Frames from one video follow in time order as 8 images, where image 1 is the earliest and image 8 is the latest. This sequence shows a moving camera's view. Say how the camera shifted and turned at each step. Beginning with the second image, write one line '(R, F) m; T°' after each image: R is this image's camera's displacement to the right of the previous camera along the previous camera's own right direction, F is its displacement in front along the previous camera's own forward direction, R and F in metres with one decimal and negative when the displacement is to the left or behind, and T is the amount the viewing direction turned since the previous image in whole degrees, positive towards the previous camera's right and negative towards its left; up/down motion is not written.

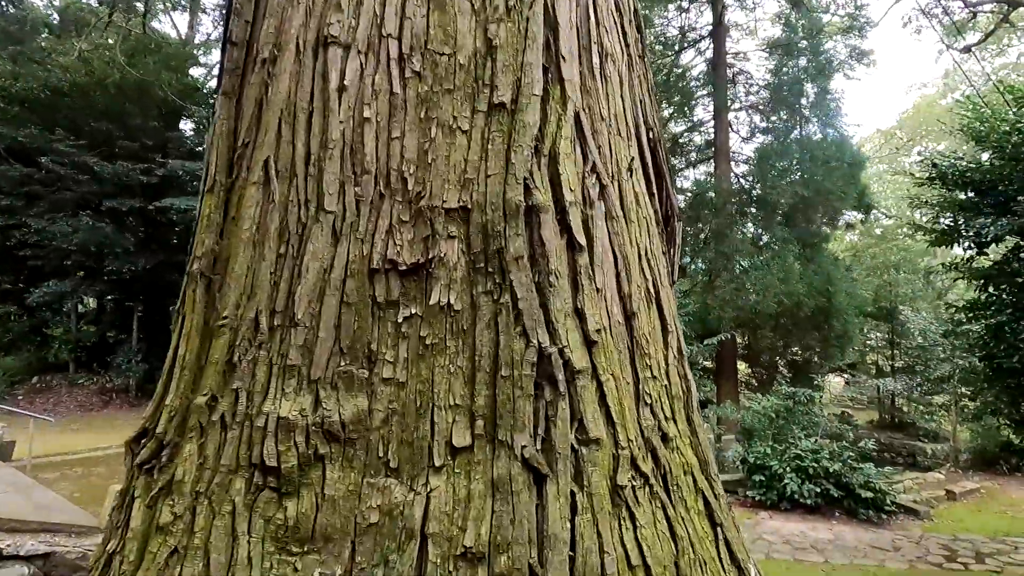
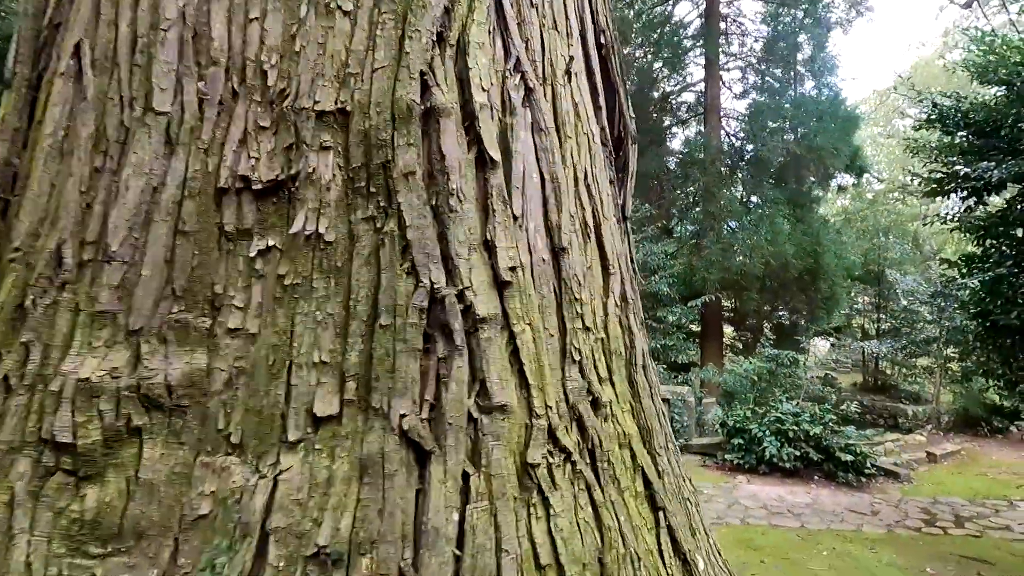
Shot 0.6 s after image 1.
(+0.2, +0.2) m; +1°
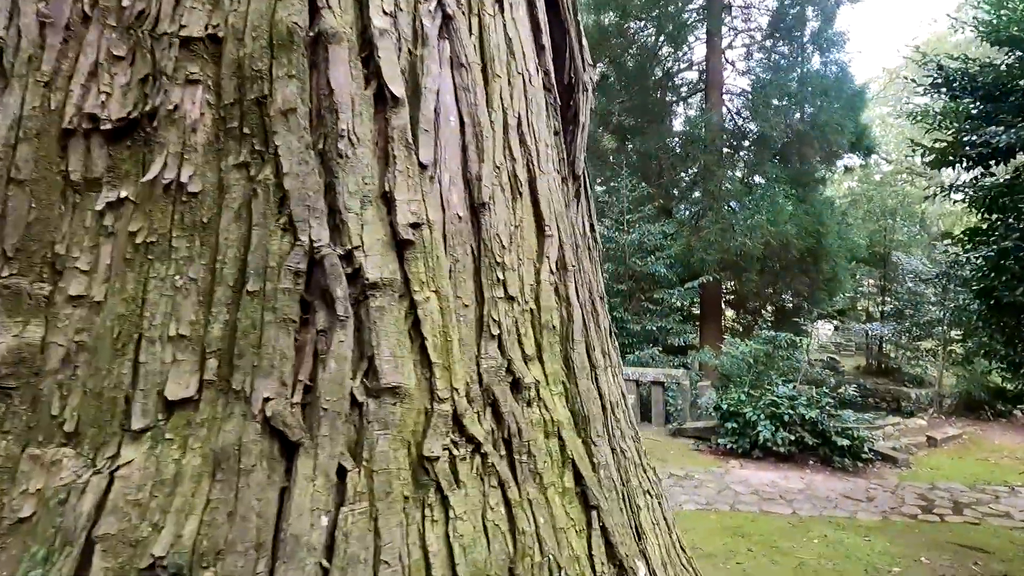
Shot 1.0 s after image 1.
(+0.1, +0.1) m; 0°
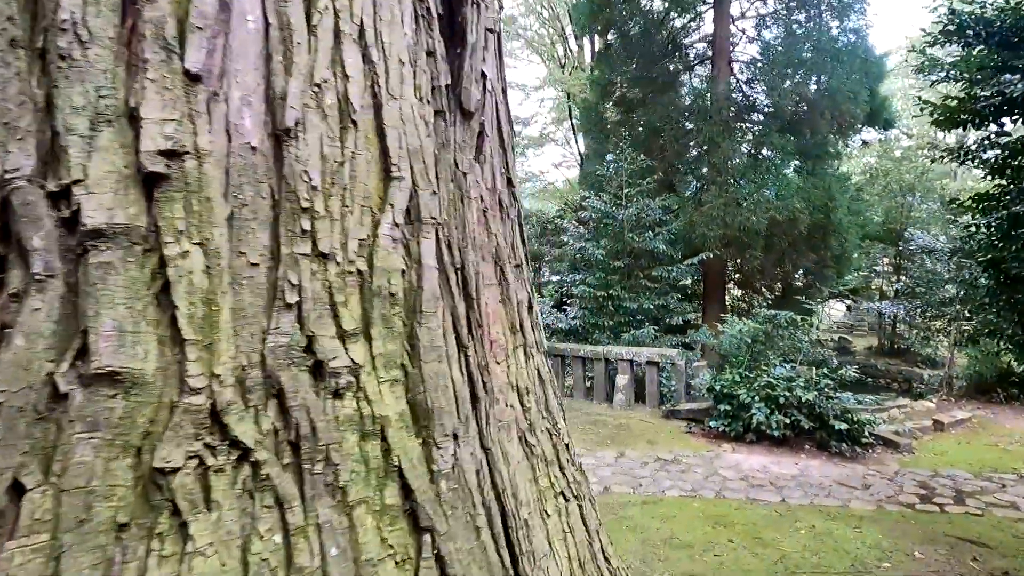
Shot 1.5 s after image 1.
(+0.2, +0.2) m; -1°
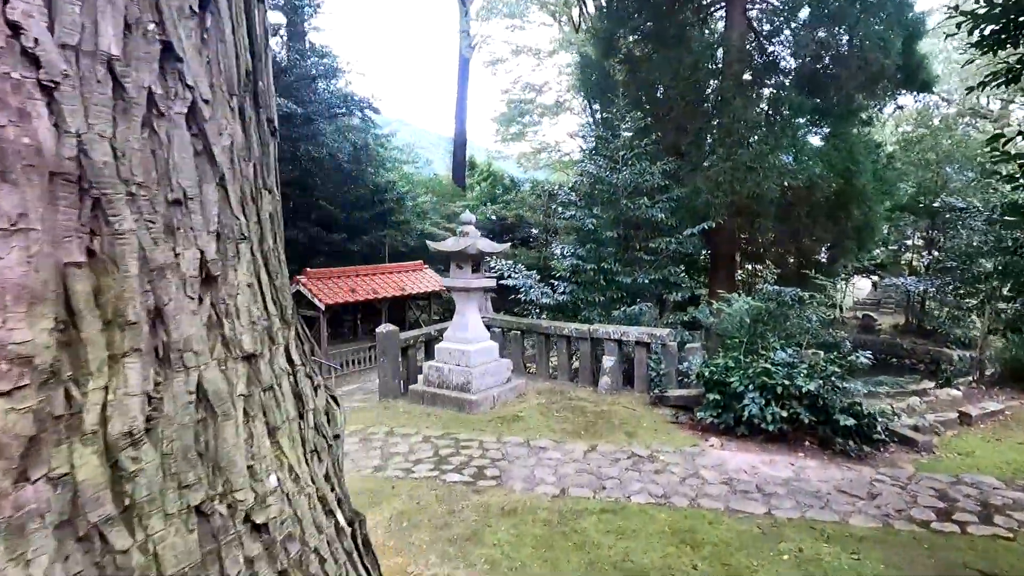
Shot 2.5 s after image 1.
(+0.4, +0.5) m; -2°
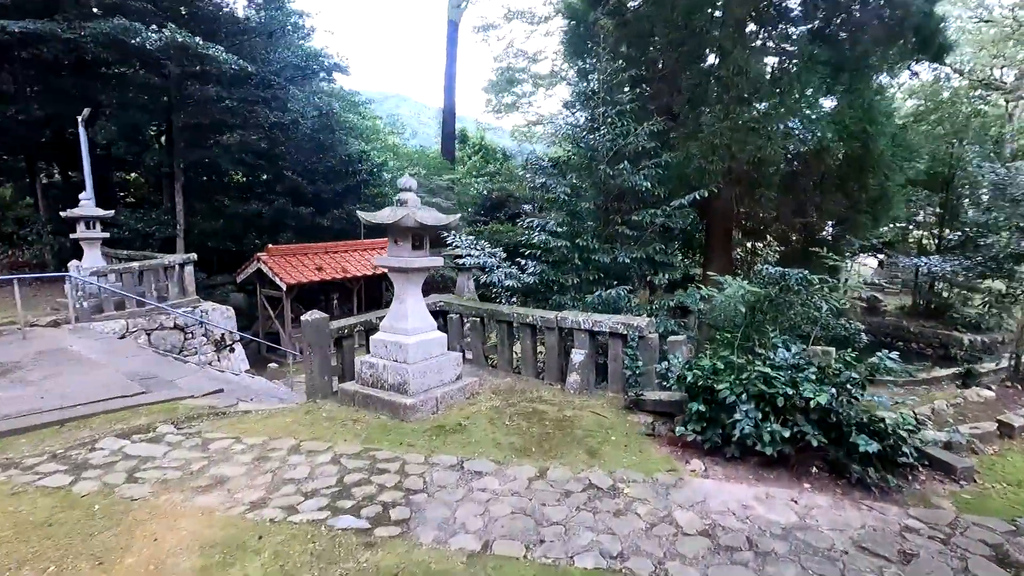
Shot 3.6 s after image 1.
(+0.4, +0.8) m; 0°
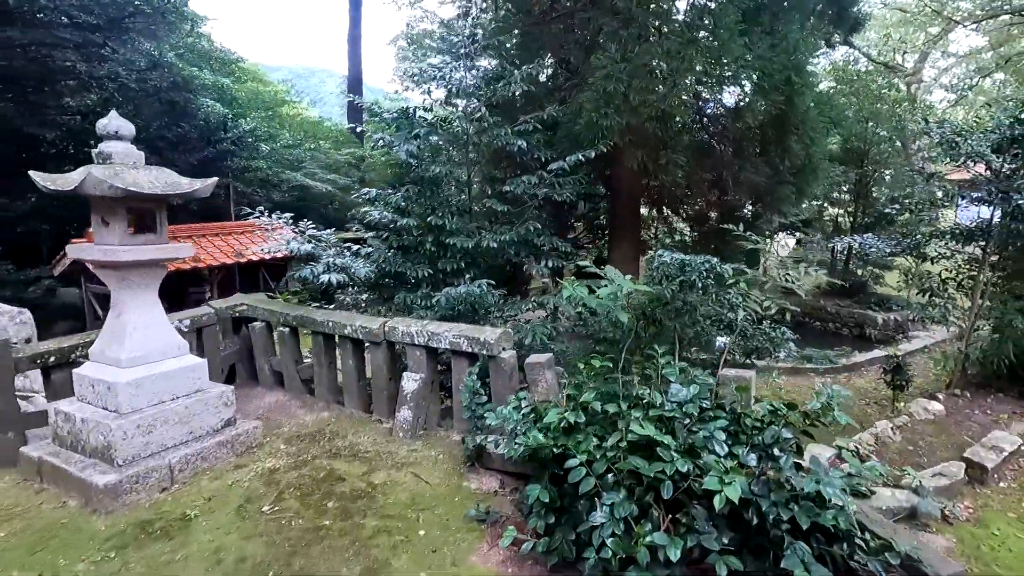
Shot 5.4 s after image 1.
(+0.7, +1.2) m; +7°
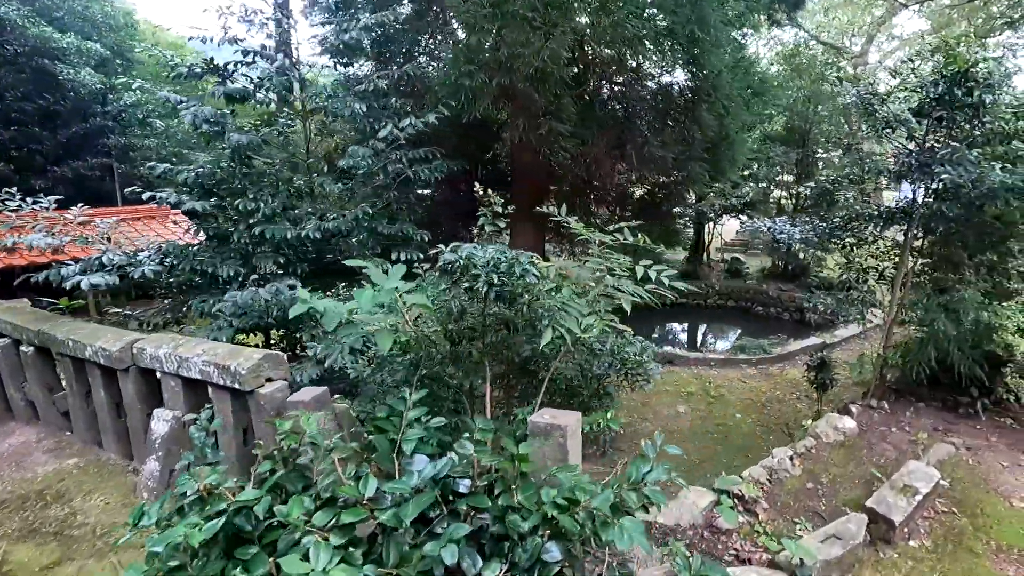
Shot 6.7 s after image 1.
(+0.7, +0.7) m; +4°
